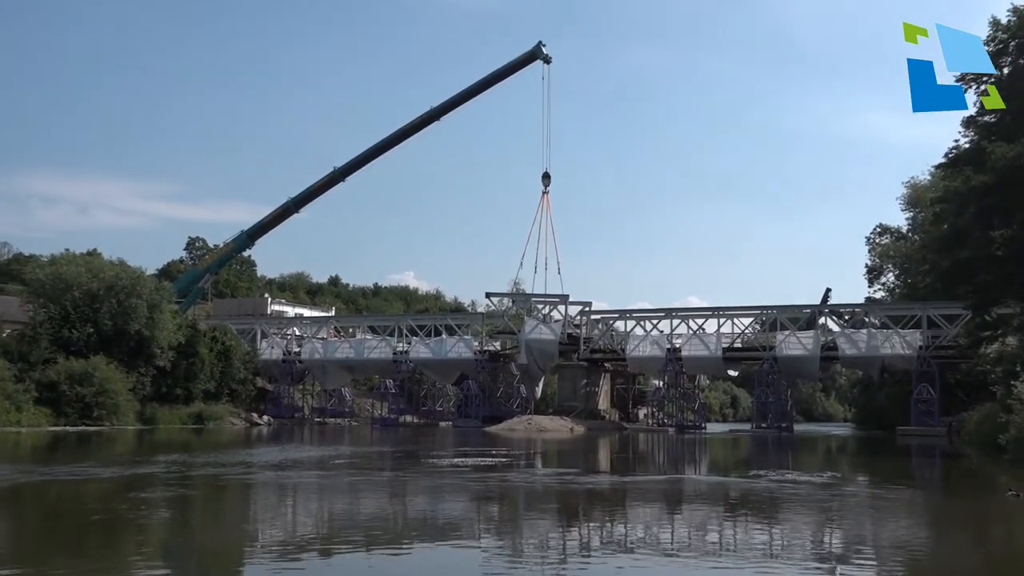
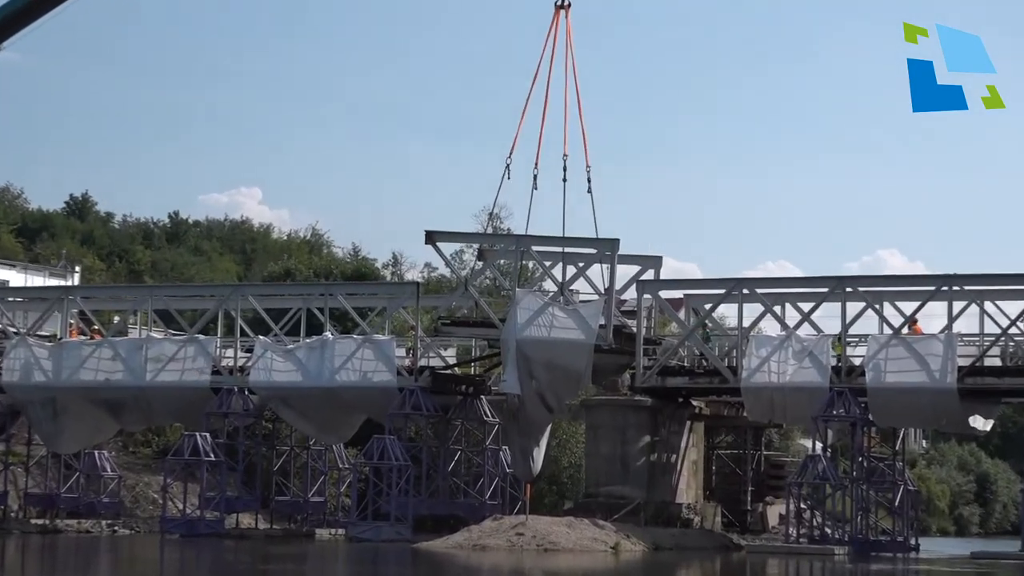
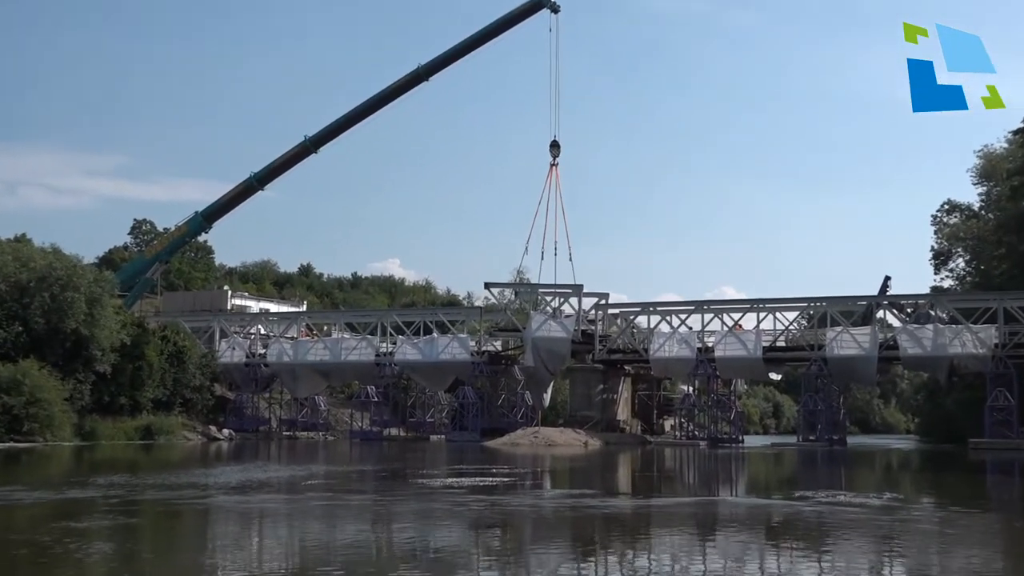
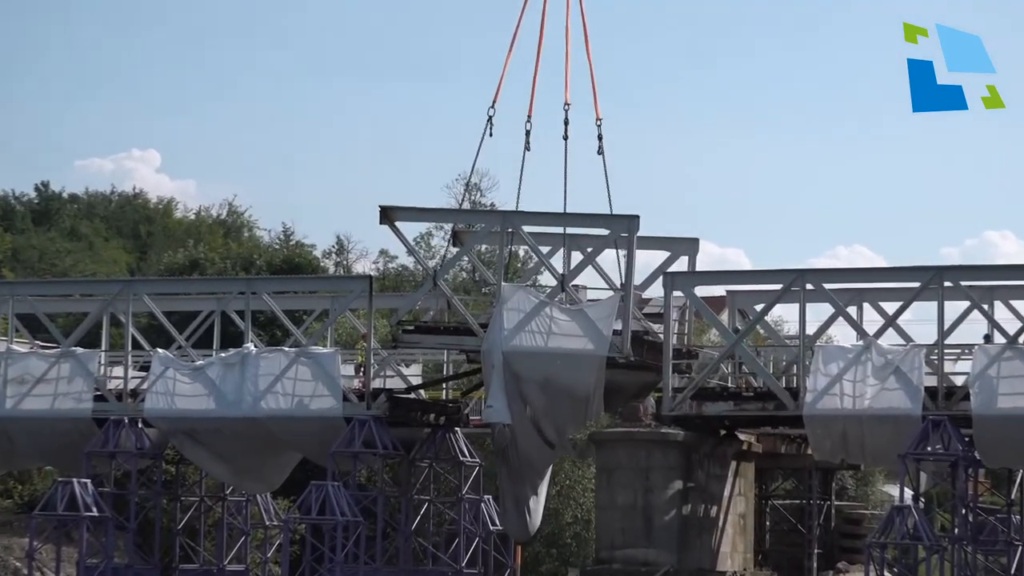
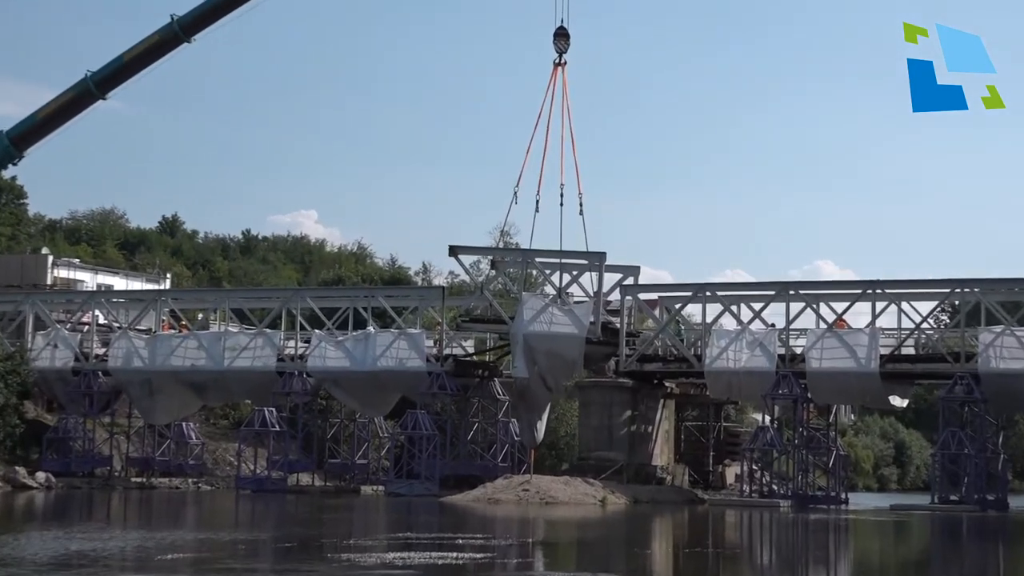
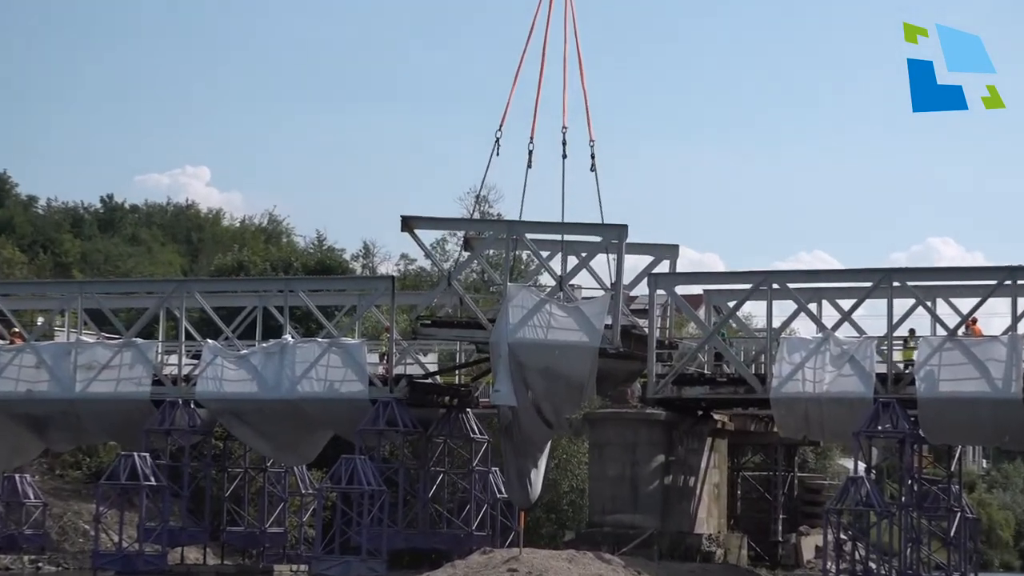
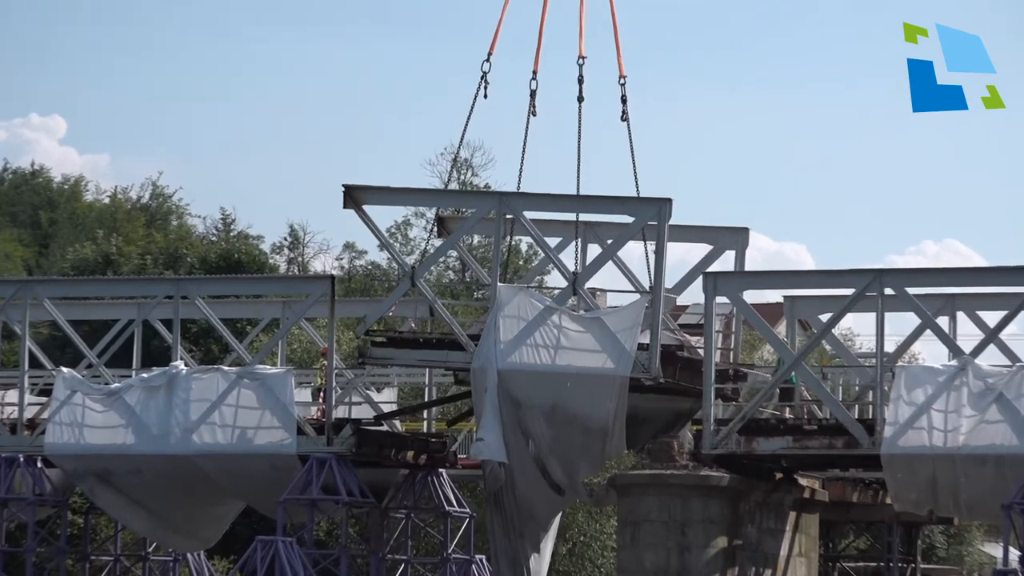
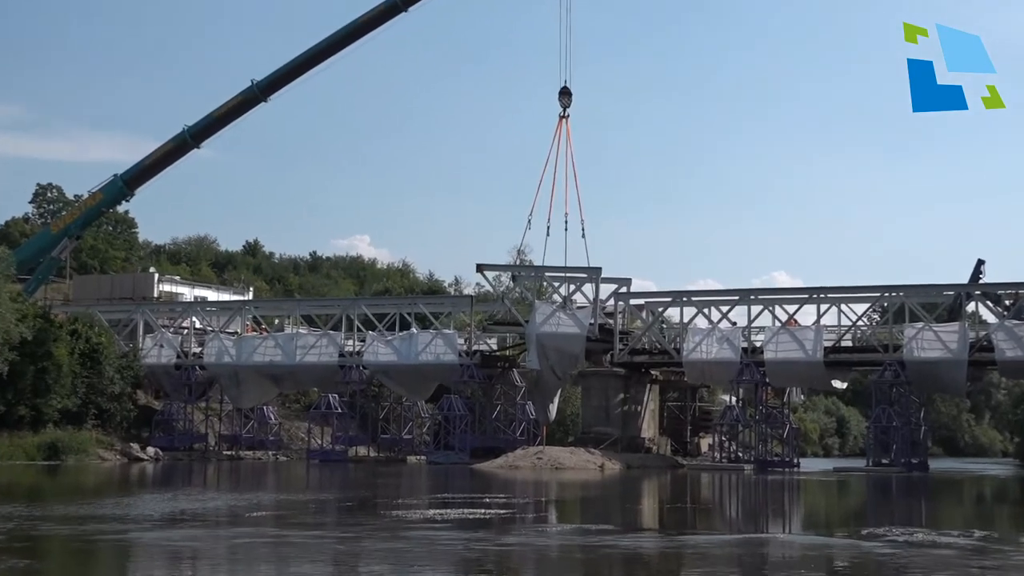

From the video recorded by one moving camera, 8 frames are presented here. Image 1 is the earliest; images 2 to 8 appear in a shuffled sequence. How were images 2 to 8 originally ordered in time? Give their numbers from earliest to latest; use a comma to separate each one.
3, 8, 5, 2, 6, 4, 7
